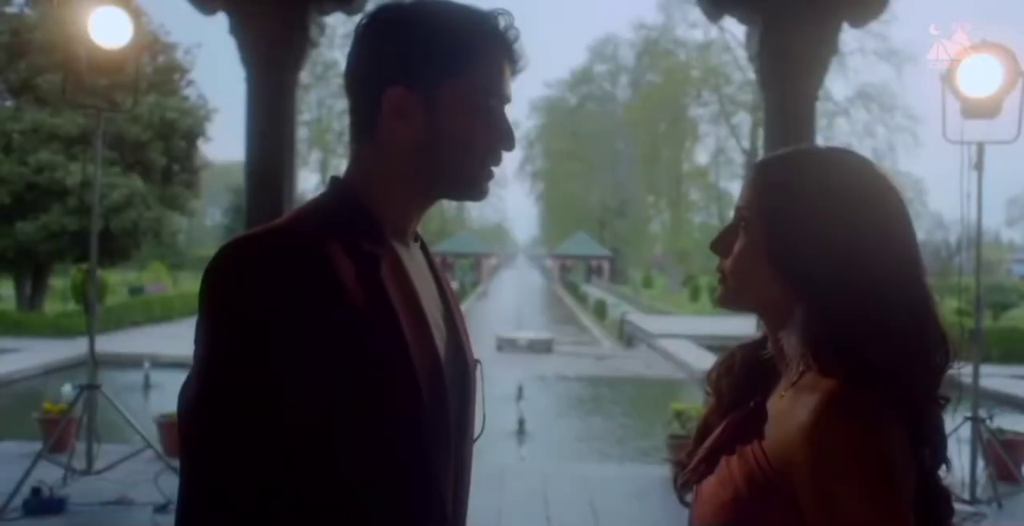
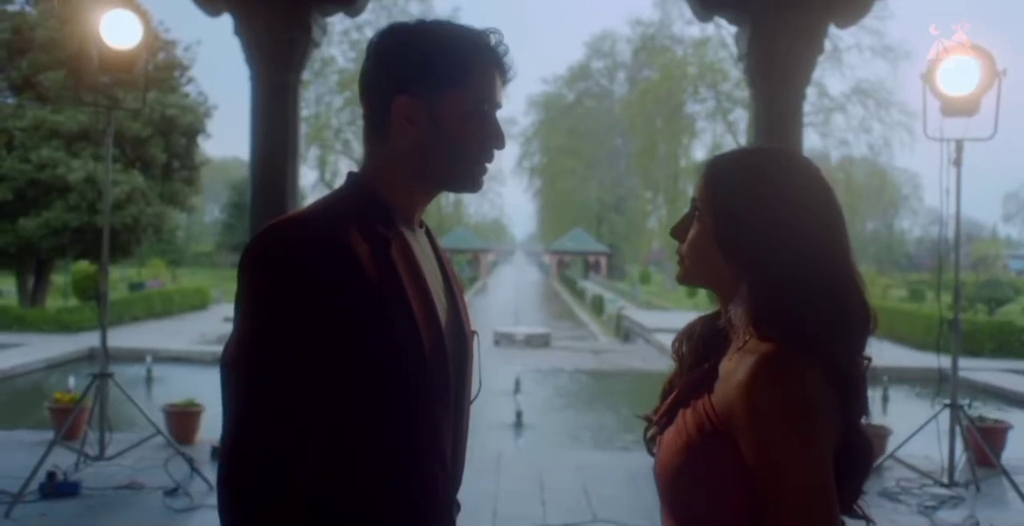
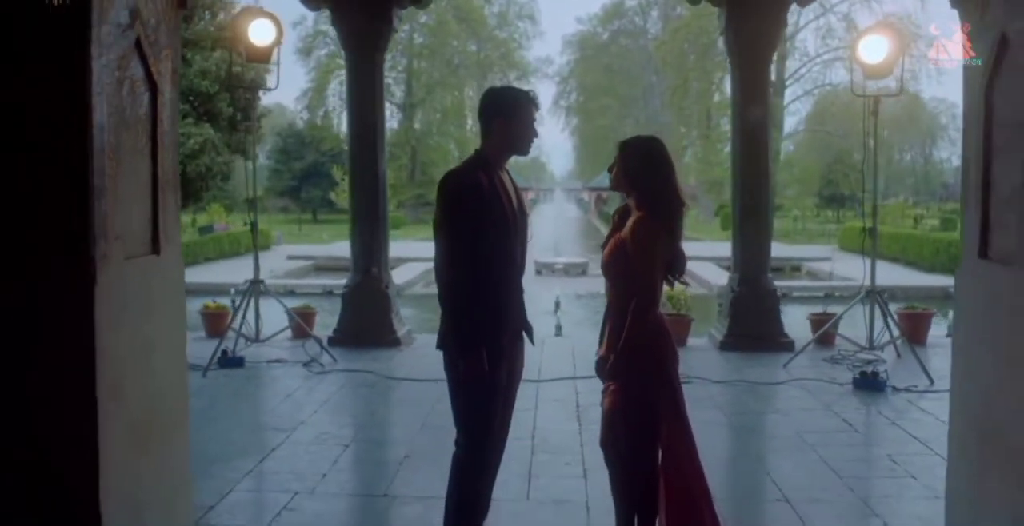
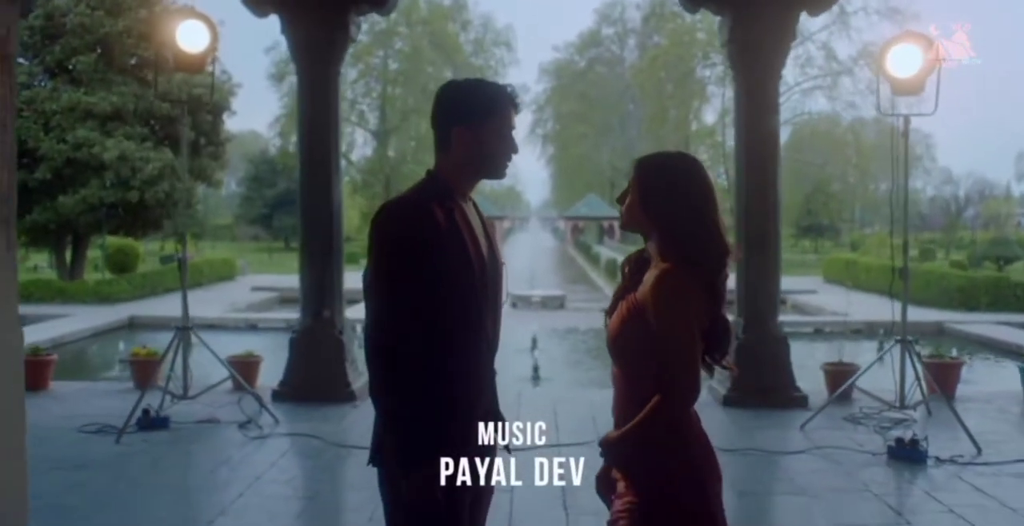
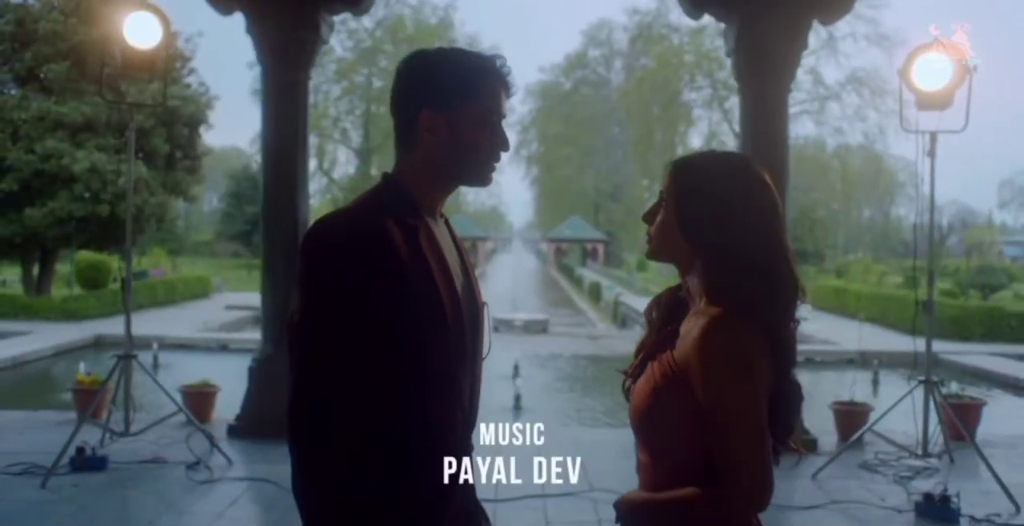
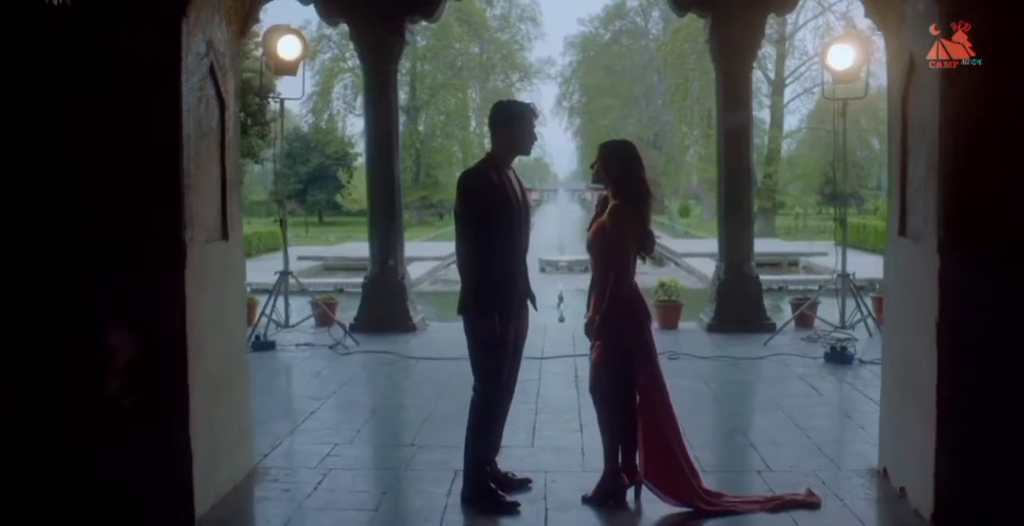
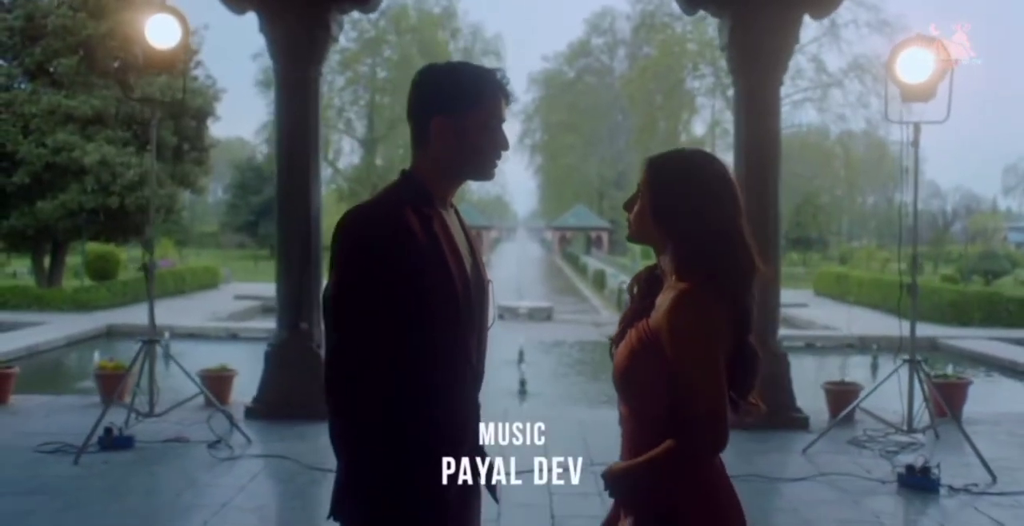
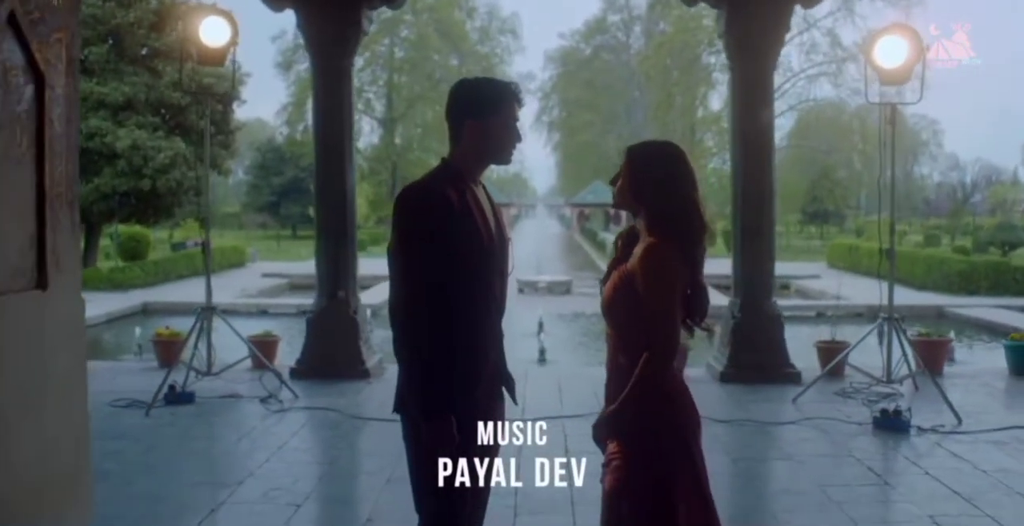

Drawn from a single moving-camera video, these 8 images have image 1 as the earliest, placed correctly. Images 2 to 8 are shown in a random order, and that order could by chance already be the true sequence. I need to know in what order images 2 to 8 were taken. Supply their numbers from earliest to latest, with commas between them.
2, 5, 7, 4, 8, 3, 6
